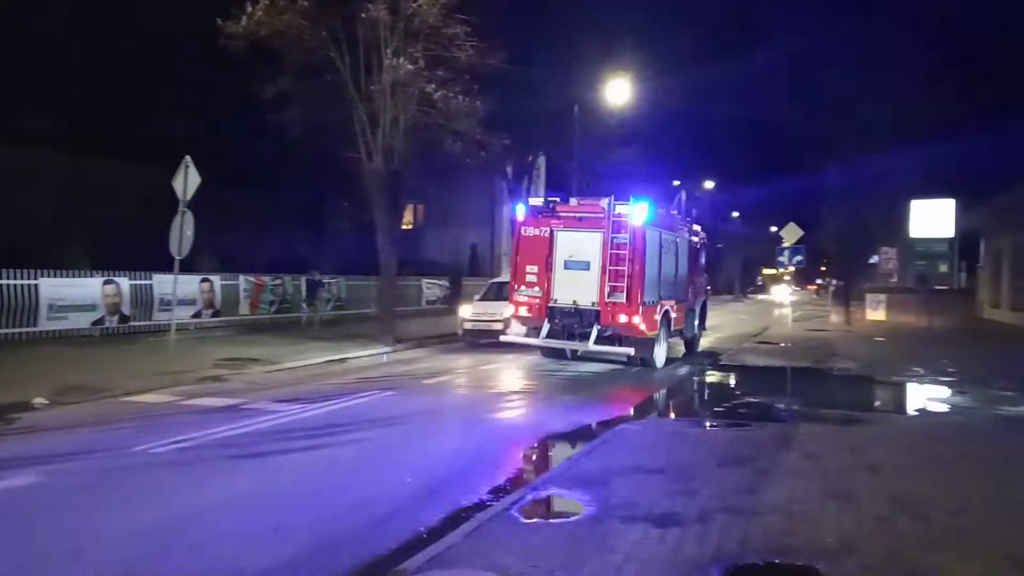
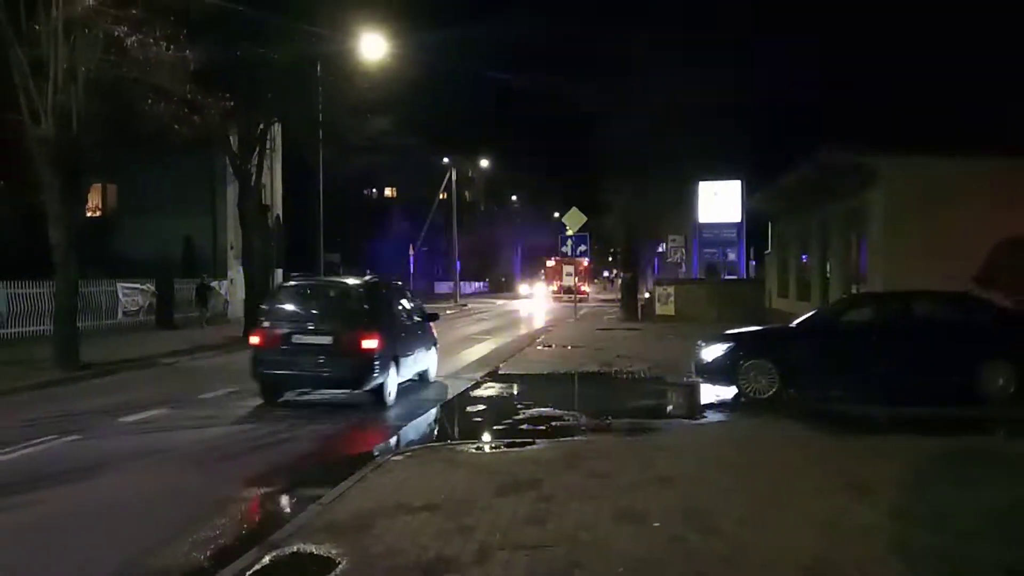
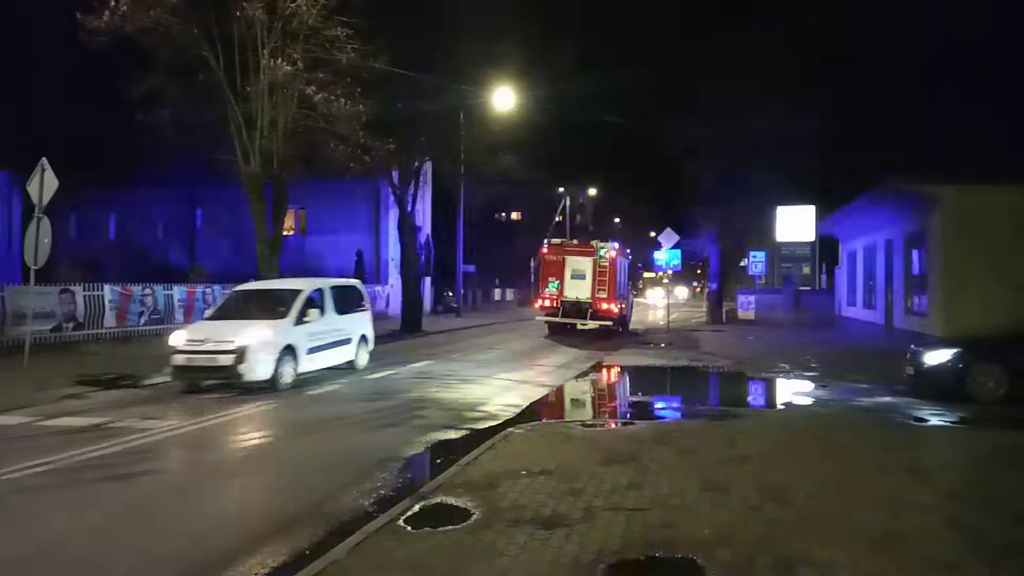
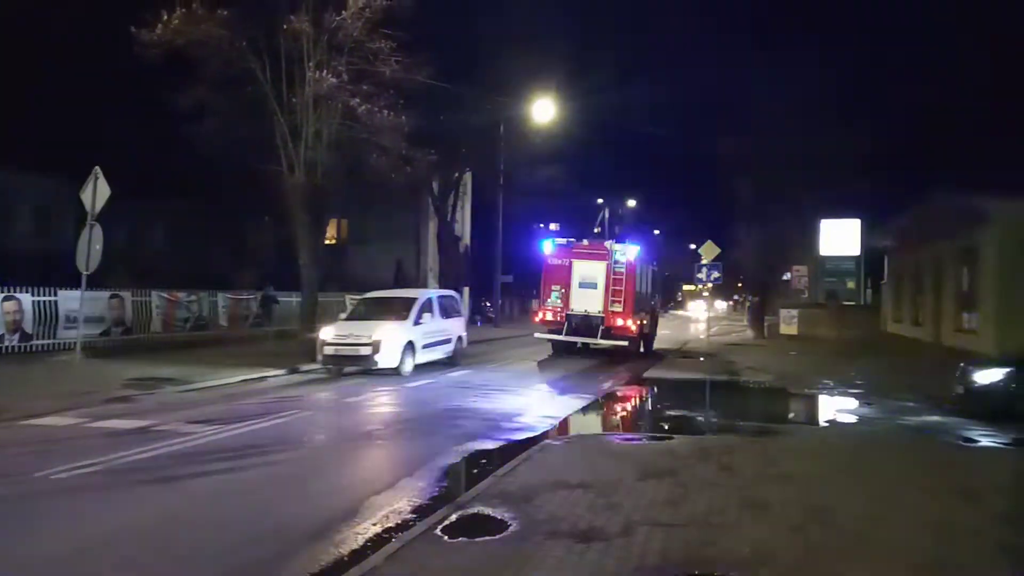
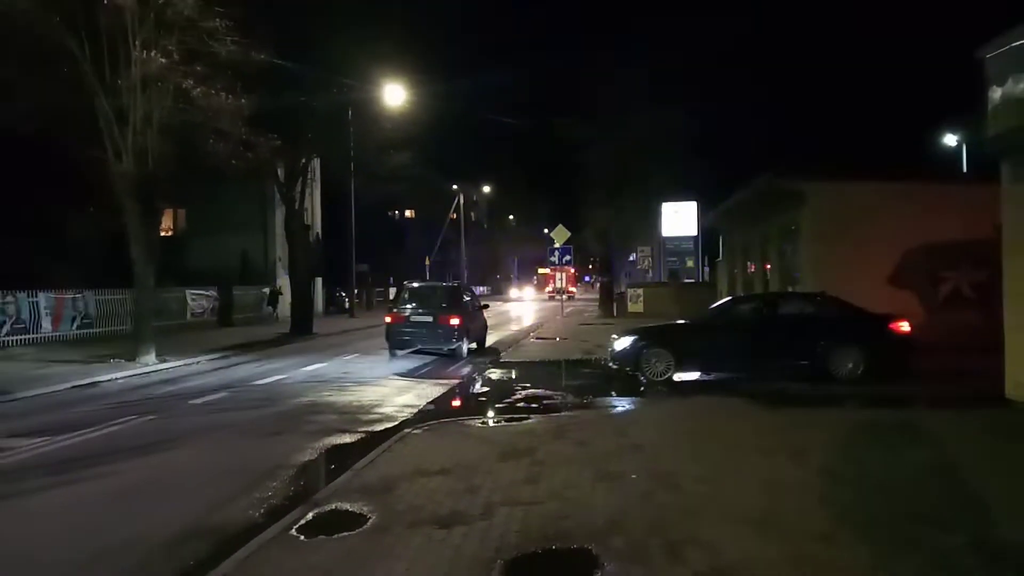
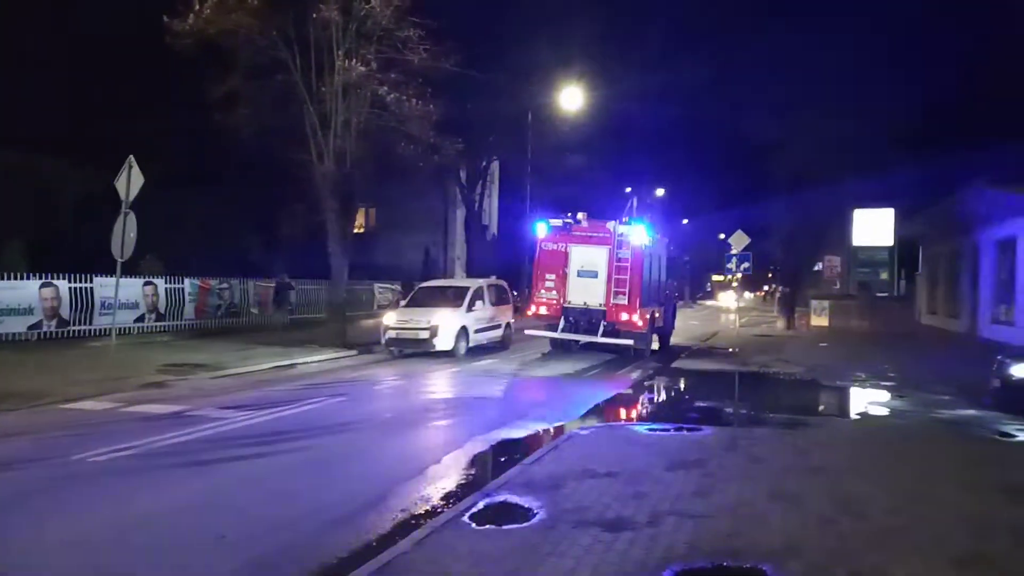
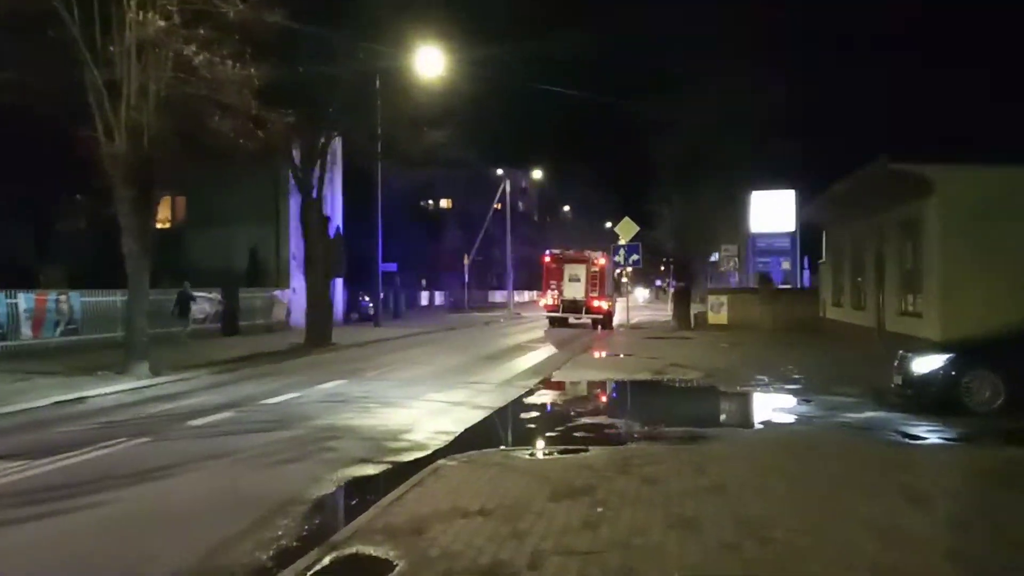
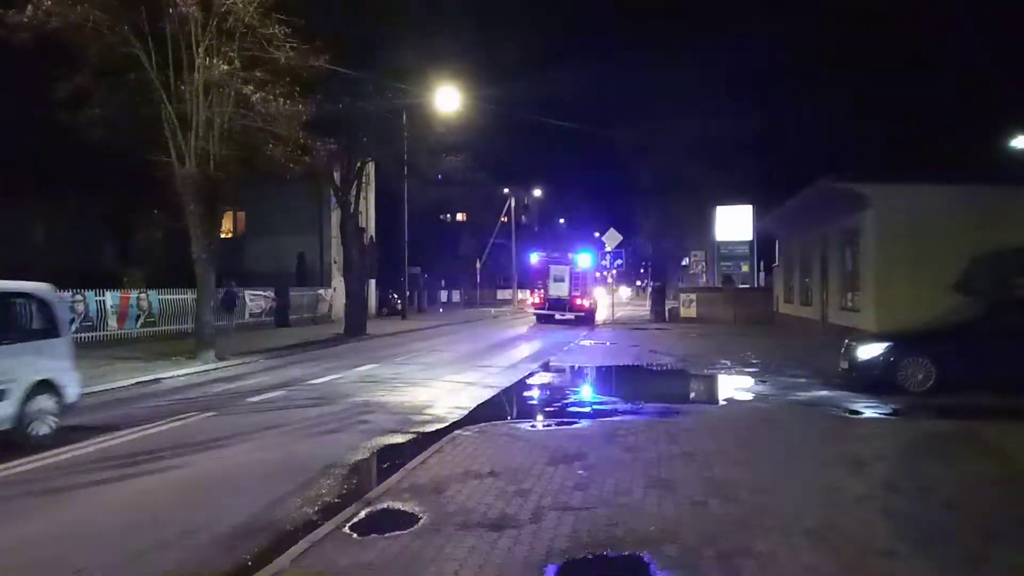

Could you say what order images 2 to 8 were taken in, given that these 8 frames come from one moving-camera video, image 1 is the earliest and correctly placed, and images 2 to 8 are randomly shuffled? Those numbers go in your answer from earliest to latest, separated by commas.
6, 4, 3, 8, 7, 2, 5
